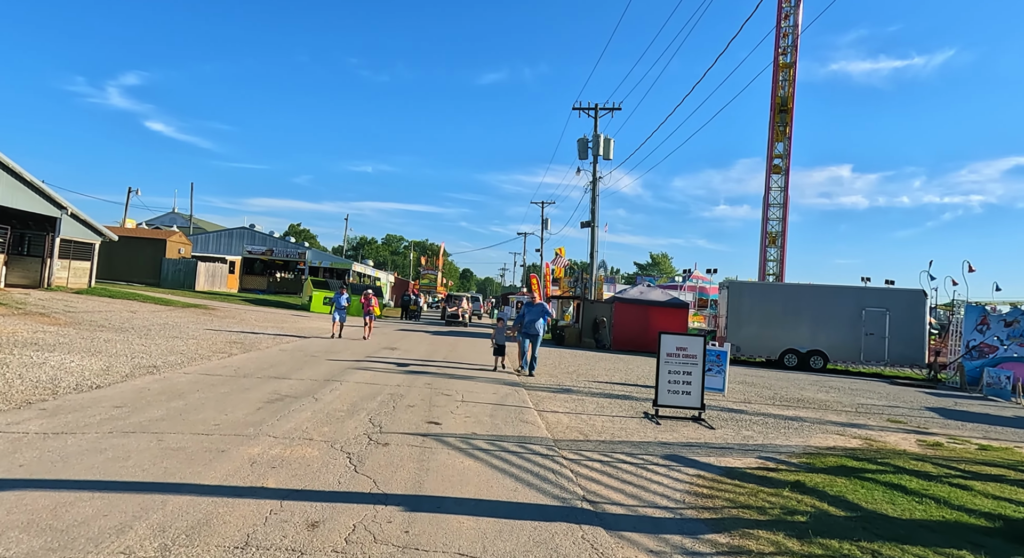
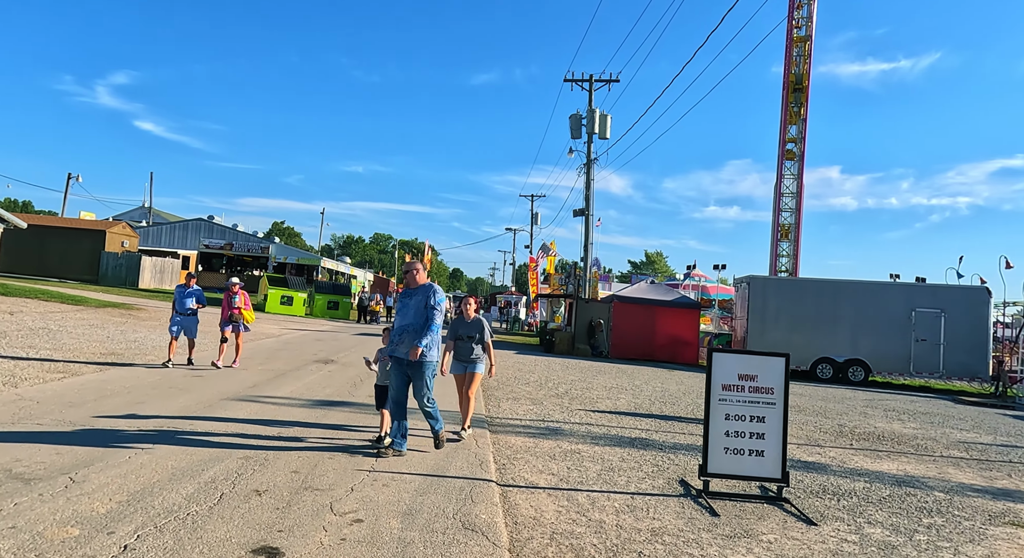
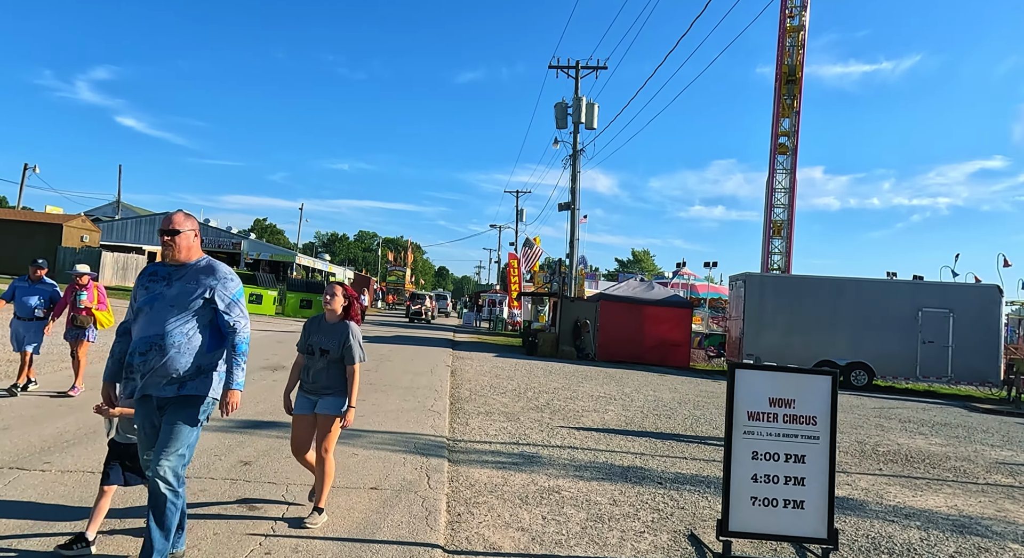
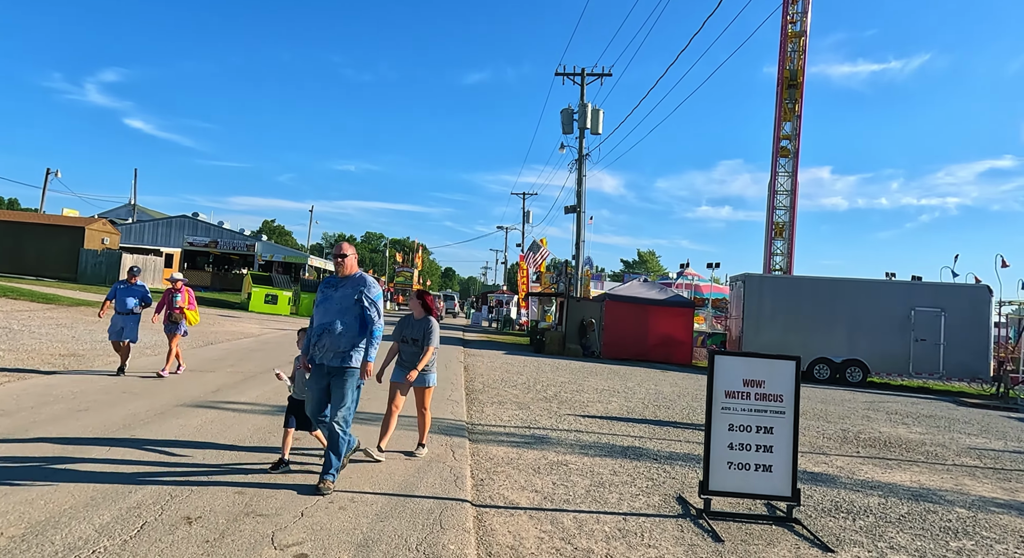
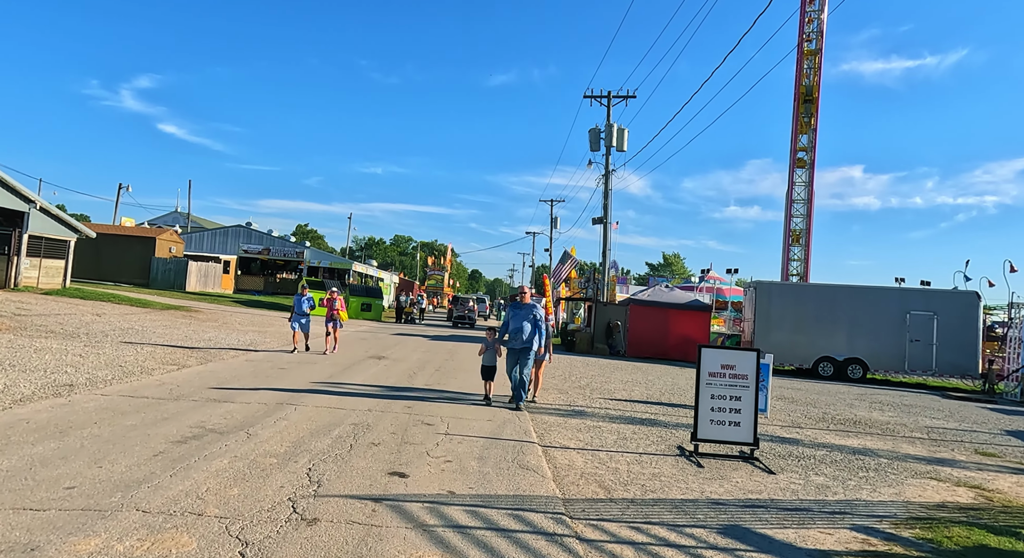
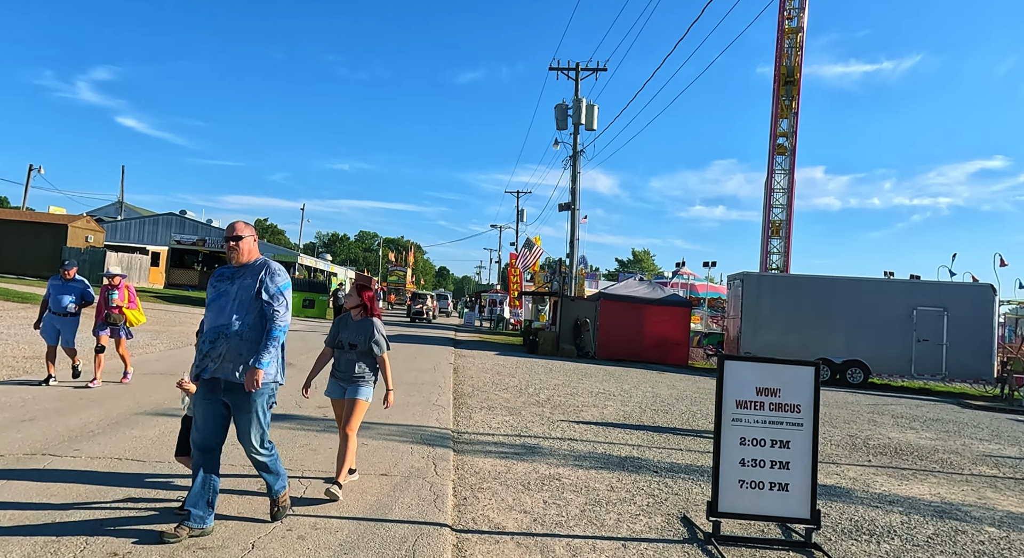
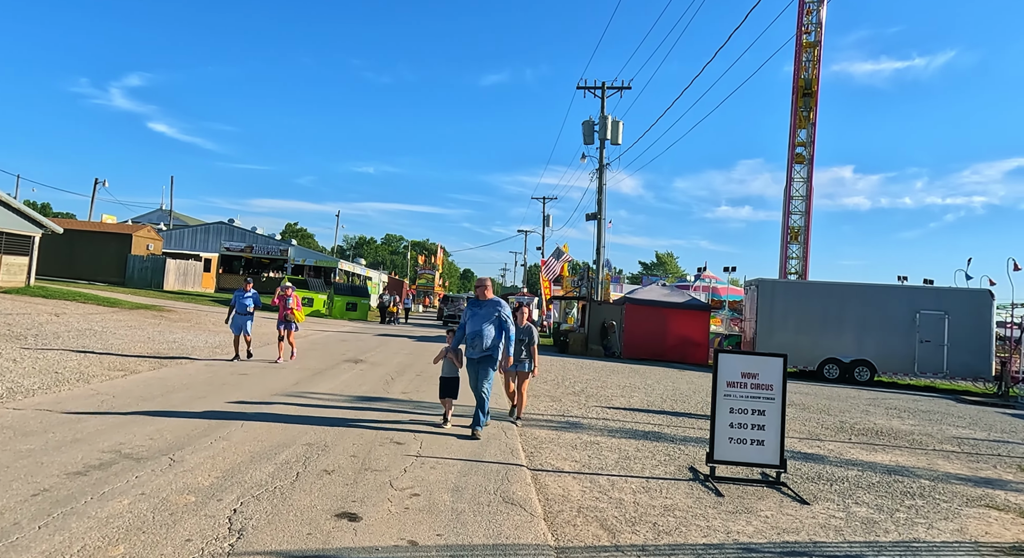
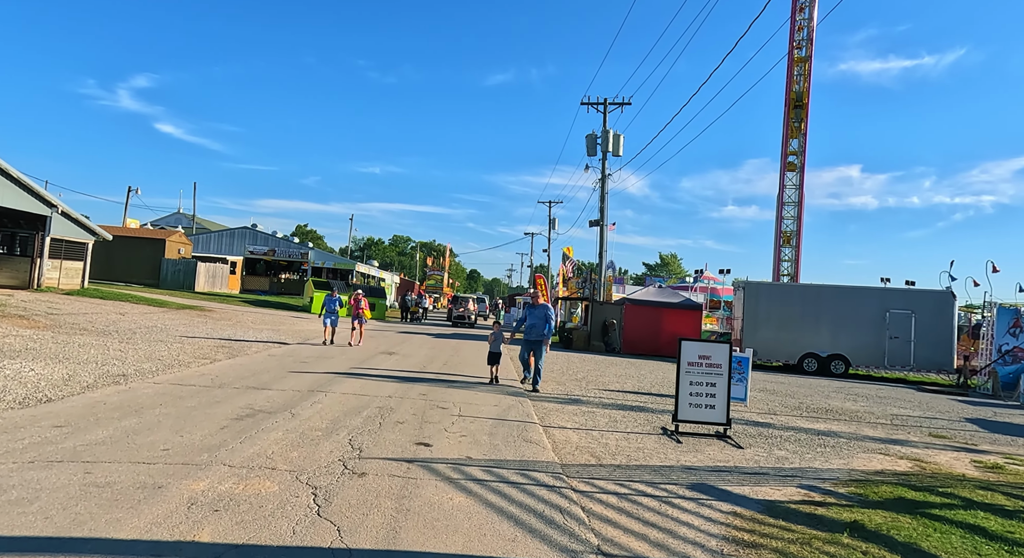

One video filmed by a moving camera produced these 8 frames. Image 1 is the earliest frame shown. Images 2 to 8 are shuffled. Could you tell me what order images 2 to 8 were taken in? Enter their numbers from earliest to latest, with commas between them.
8, 5, 7, 2, 4, 6, 3
